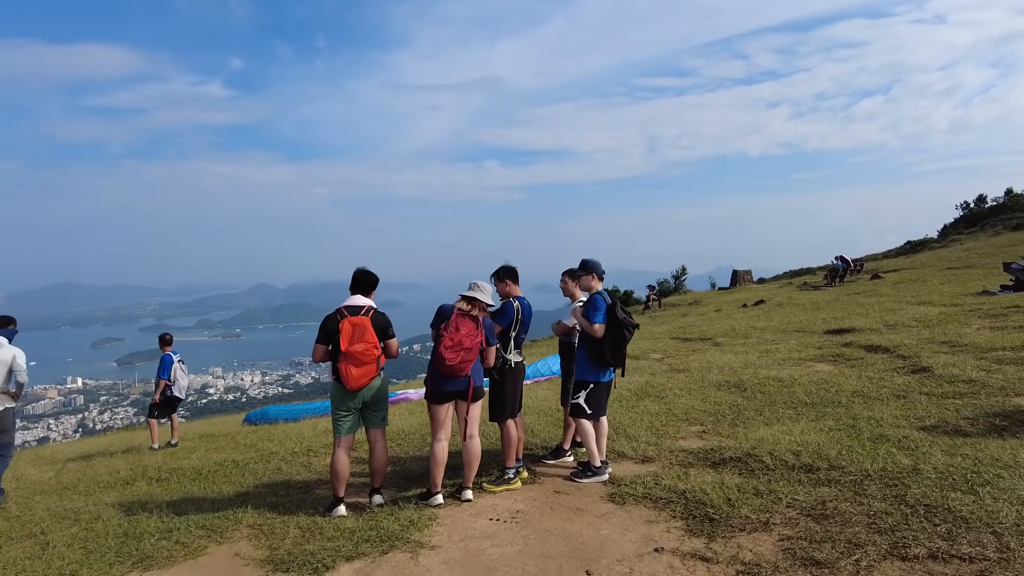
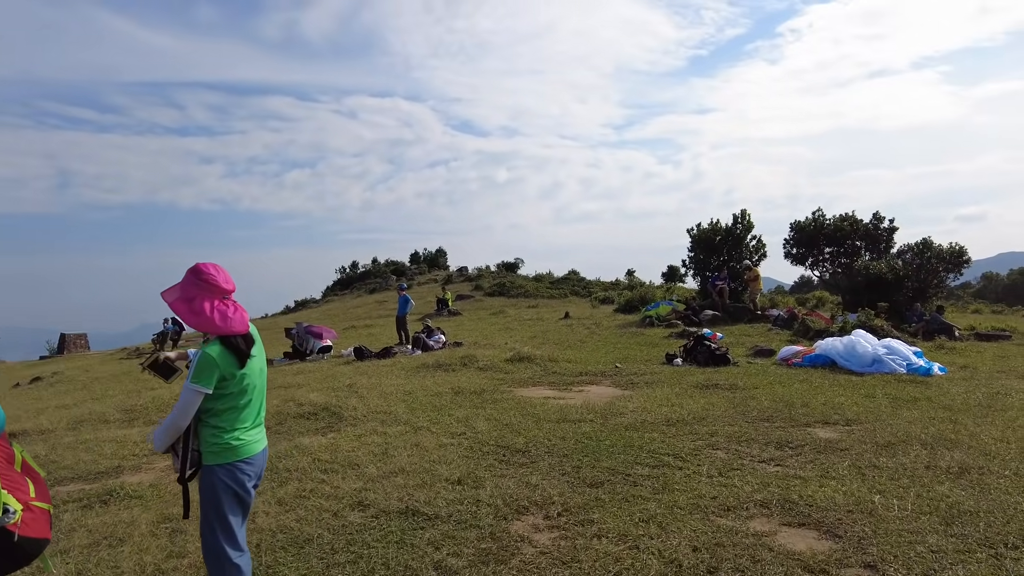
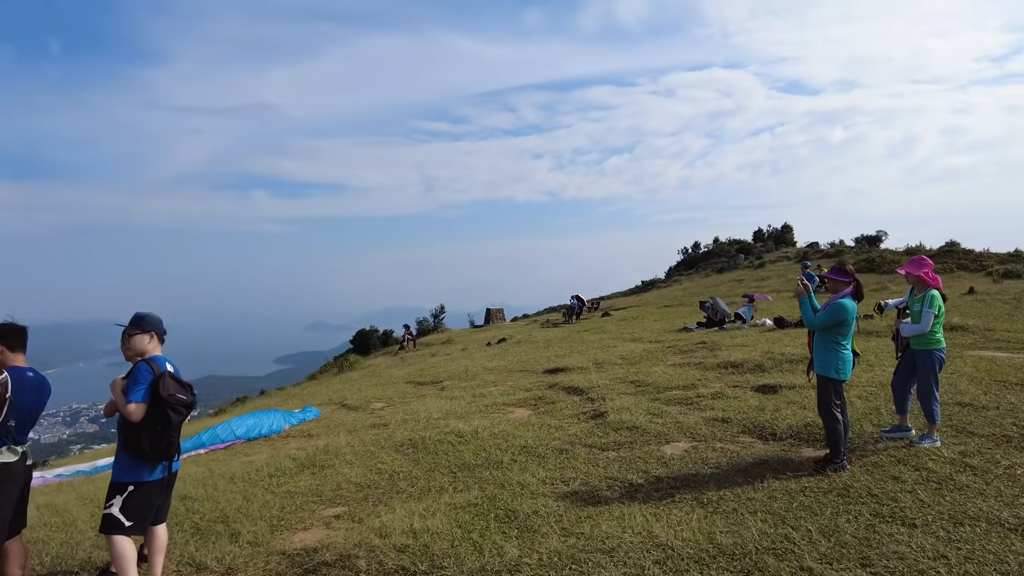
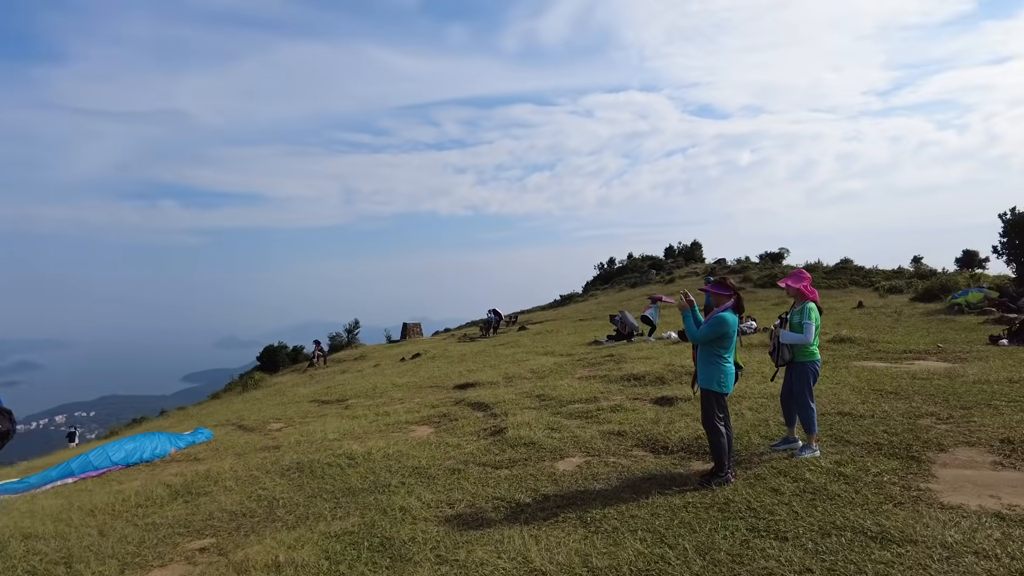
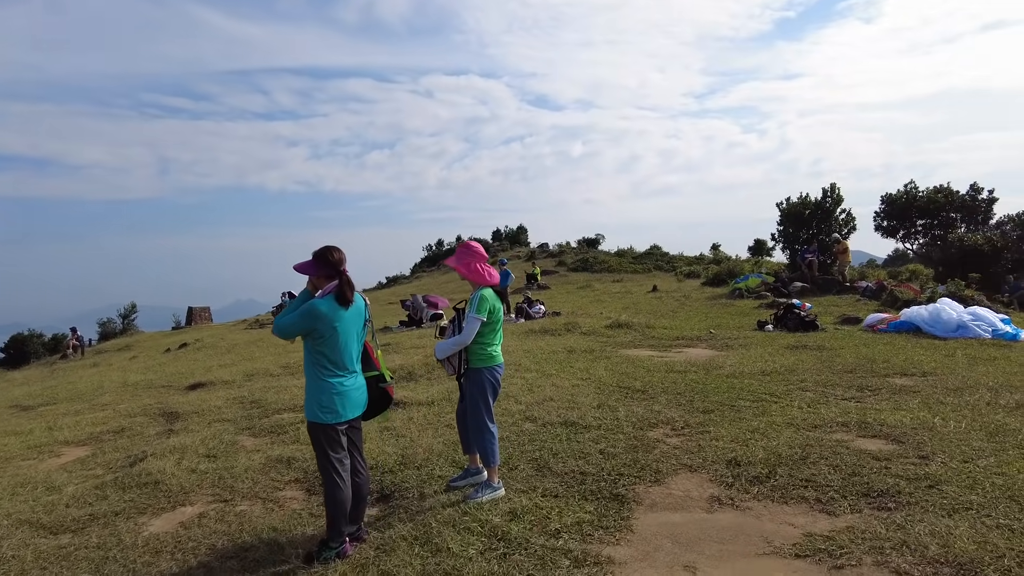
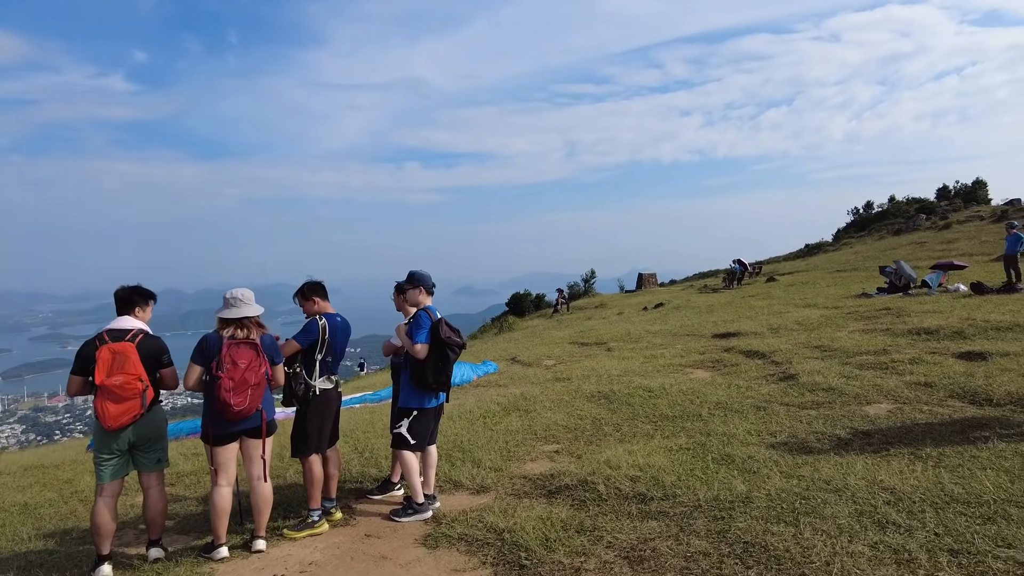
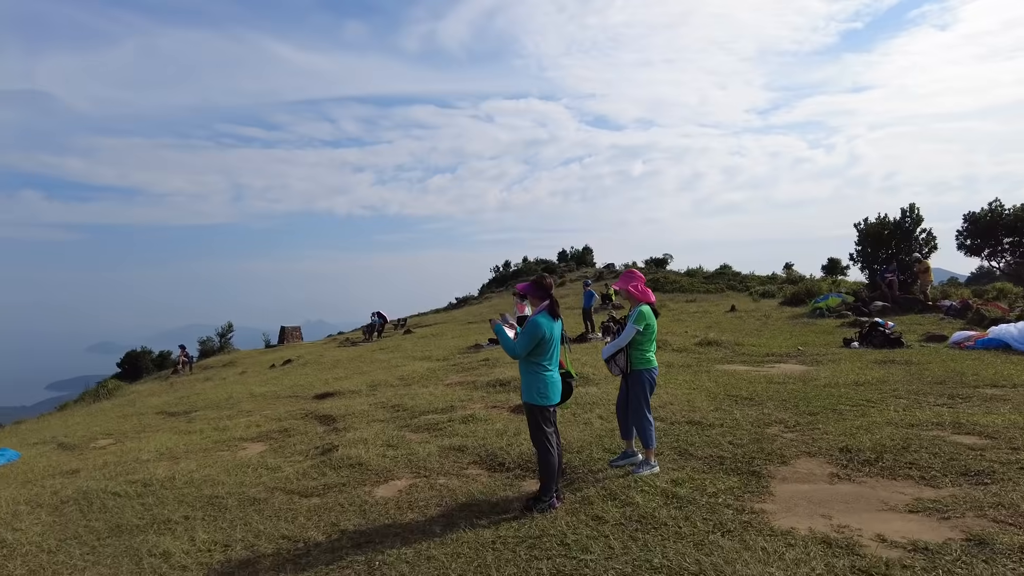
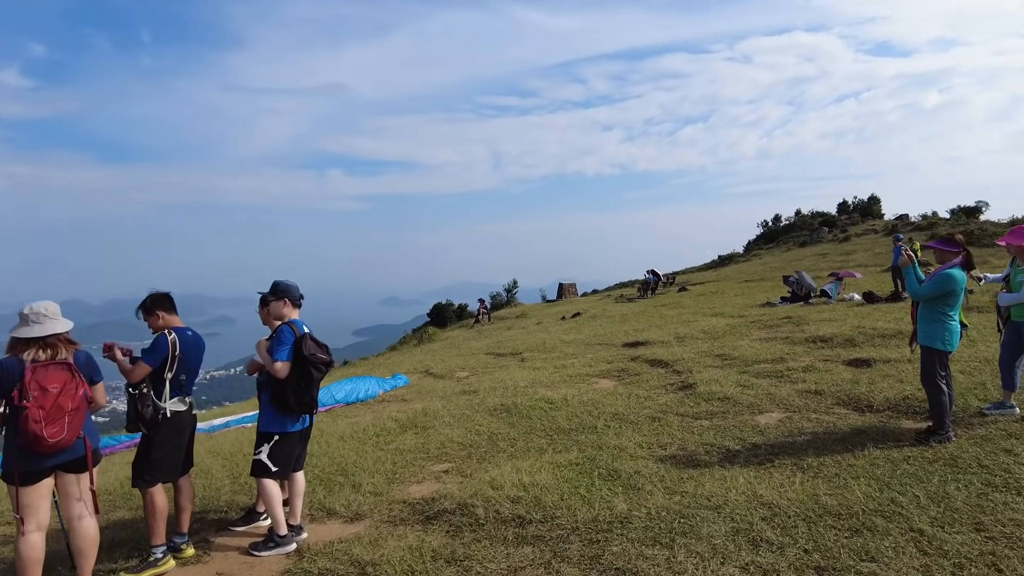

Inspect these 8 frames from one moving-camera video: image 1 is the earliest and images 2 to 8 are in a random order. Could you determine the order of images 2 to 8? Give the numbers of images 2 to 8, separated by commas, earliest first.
6, 8, 3, 4, 7, 5, 2
